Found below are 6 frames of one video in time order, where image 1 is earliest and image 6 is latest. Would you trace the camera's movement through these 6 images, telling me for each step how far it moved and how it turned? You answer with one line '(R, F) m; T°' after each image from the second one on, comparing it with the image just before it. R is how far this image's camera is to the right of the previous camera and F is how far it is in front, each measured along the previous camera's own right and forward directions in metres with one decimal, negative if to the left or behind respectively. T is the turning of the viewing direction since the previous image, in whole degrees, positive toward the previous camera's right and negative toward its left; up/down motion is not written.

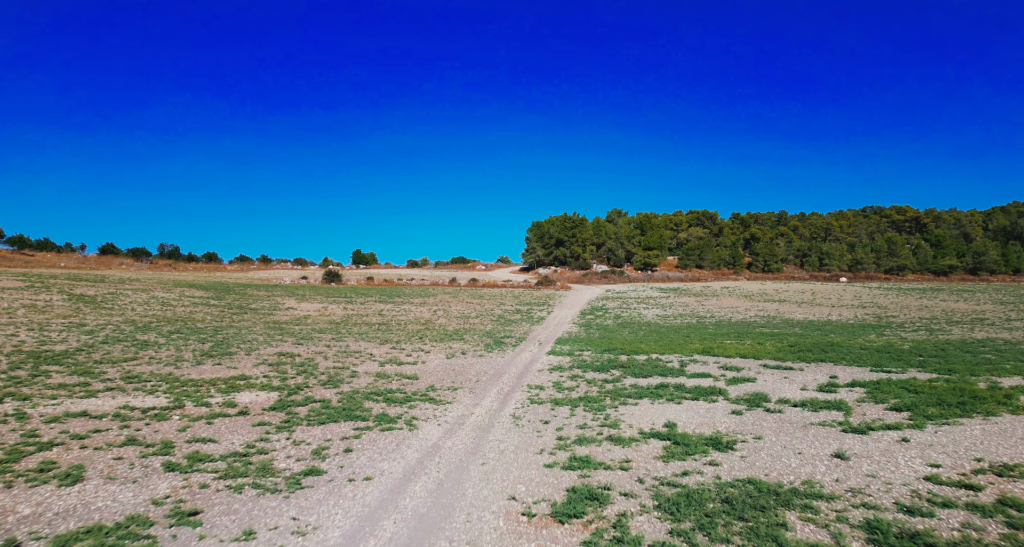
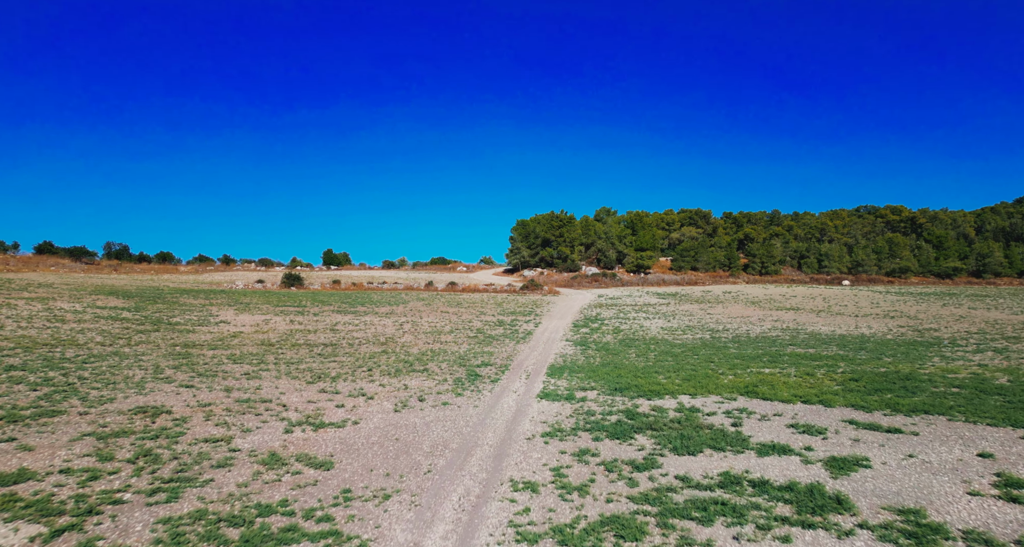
(+0.2, +5.8) m; +1°
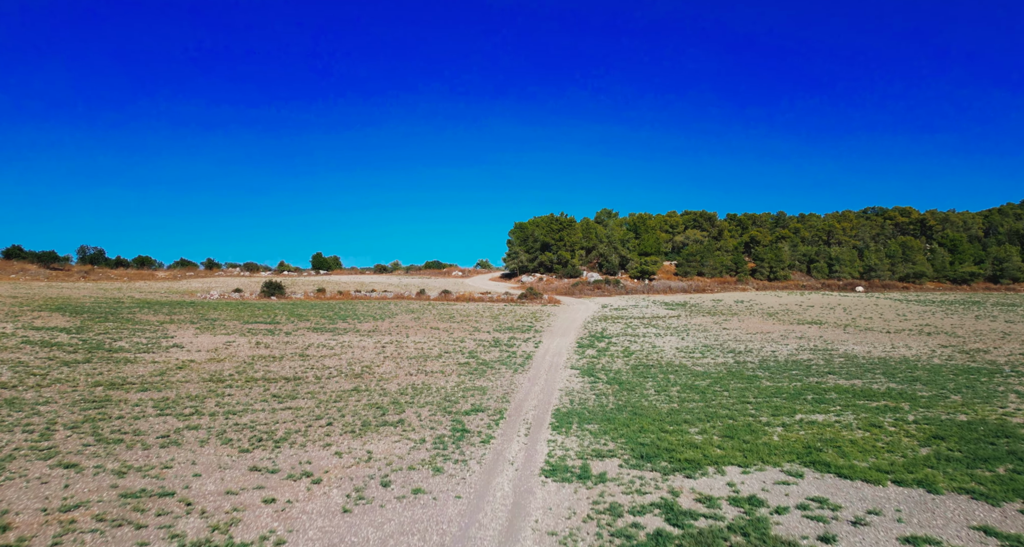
(0.0, +3.8) m; 0°
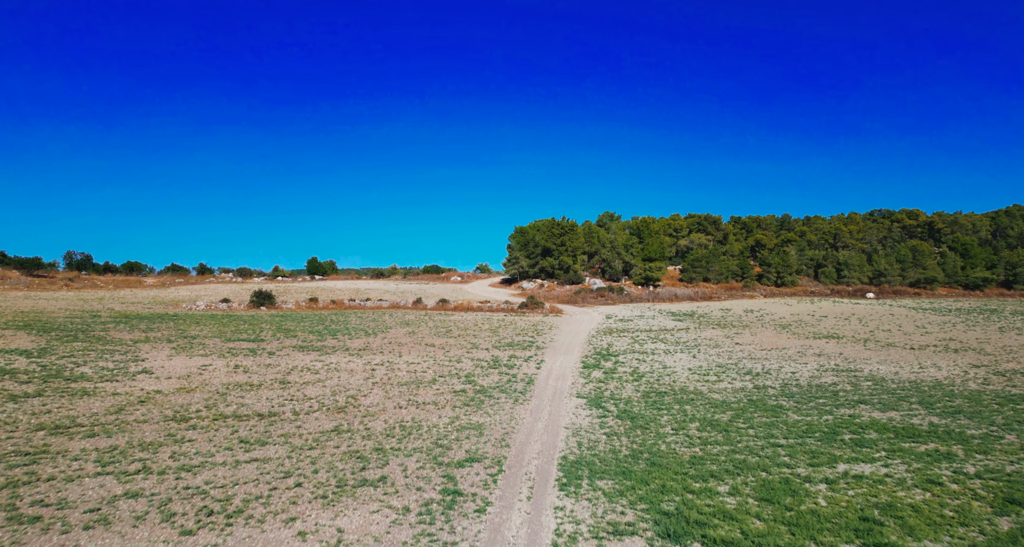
(0.0, +2.2) m; 0°
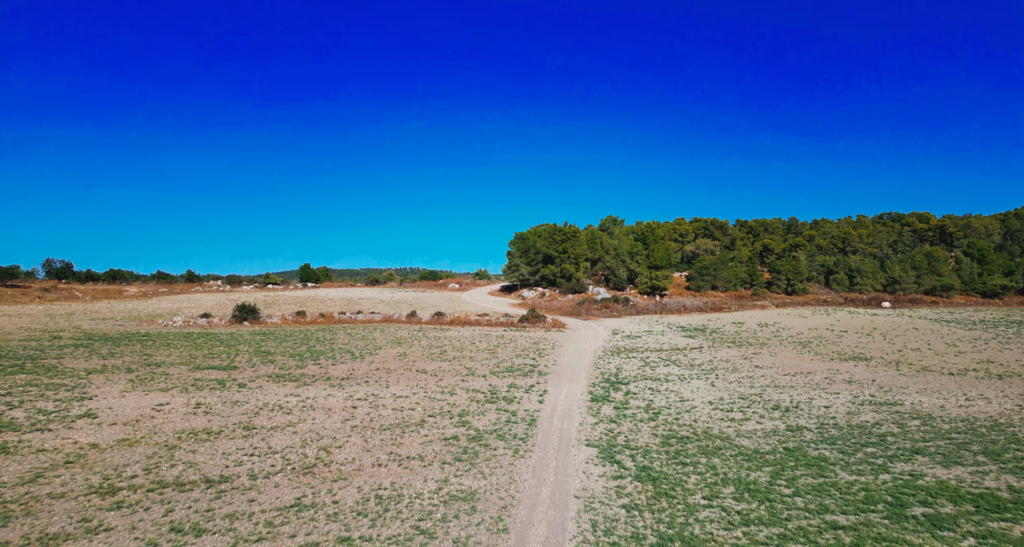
(0.0, +3.1) m; 0°
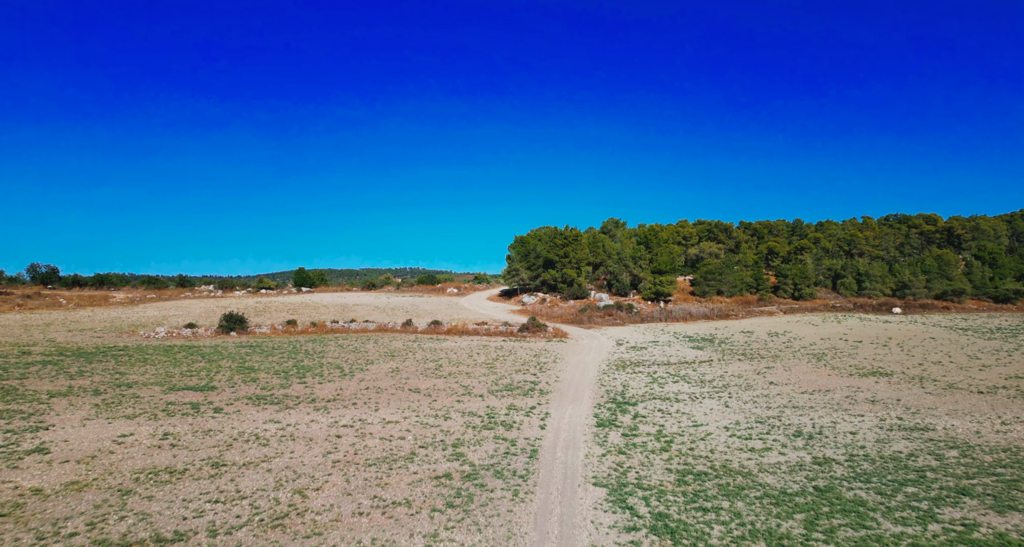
(0.0, +2.0) m; 0°
